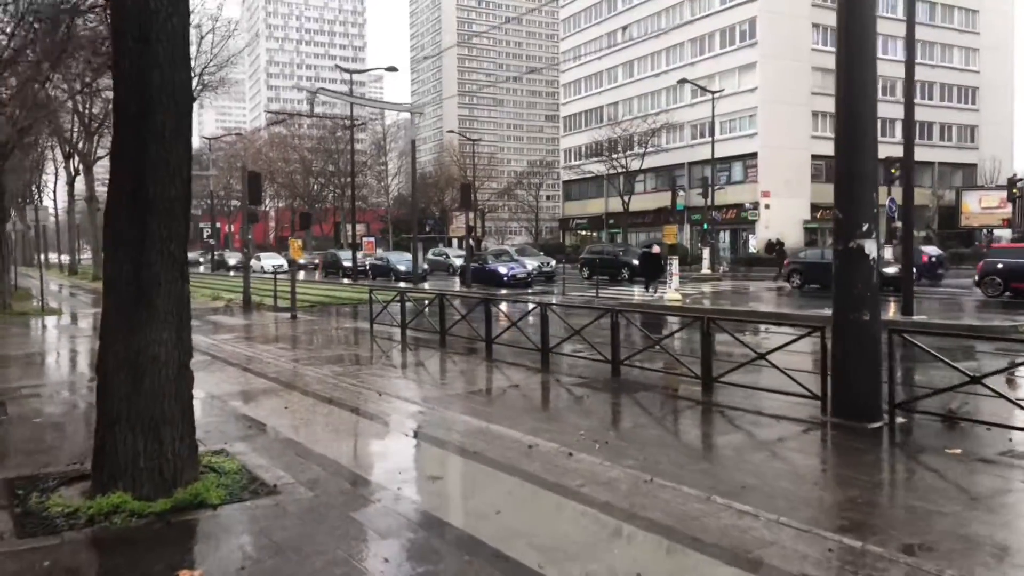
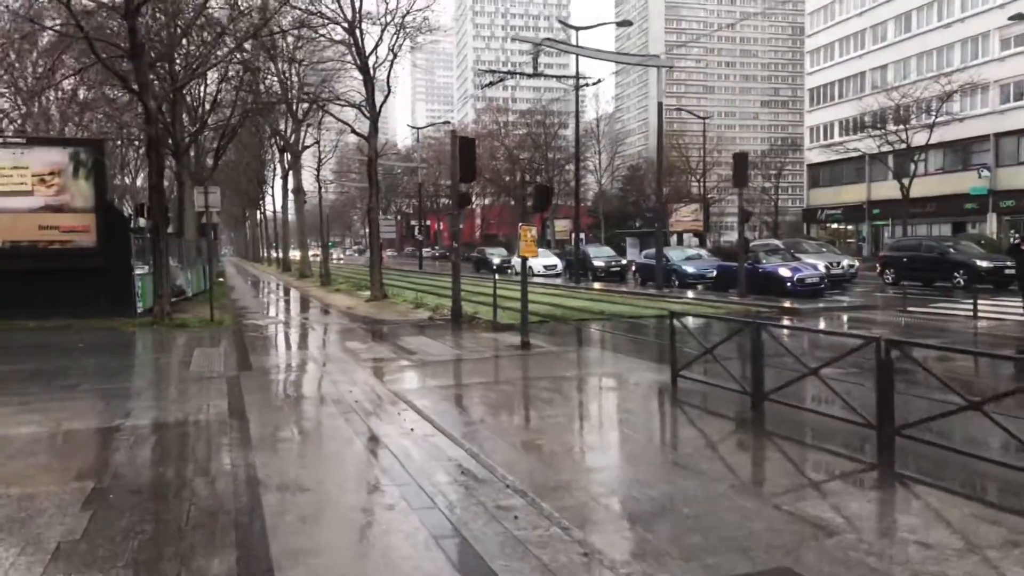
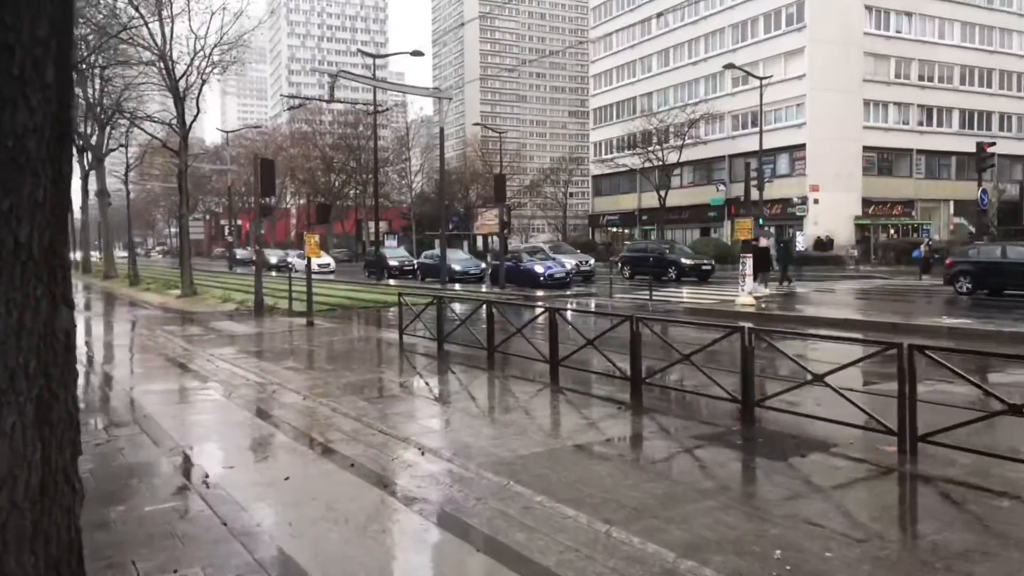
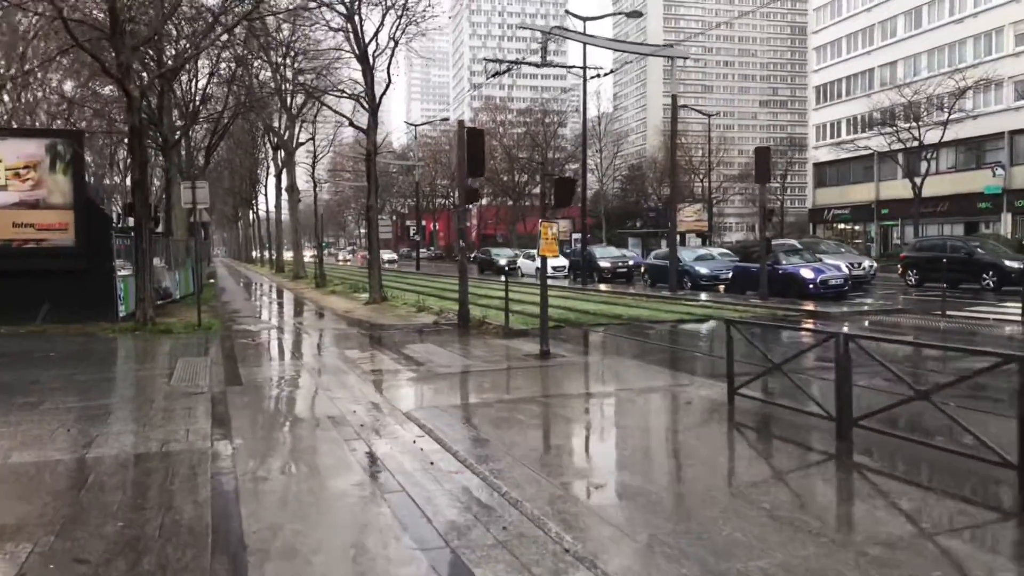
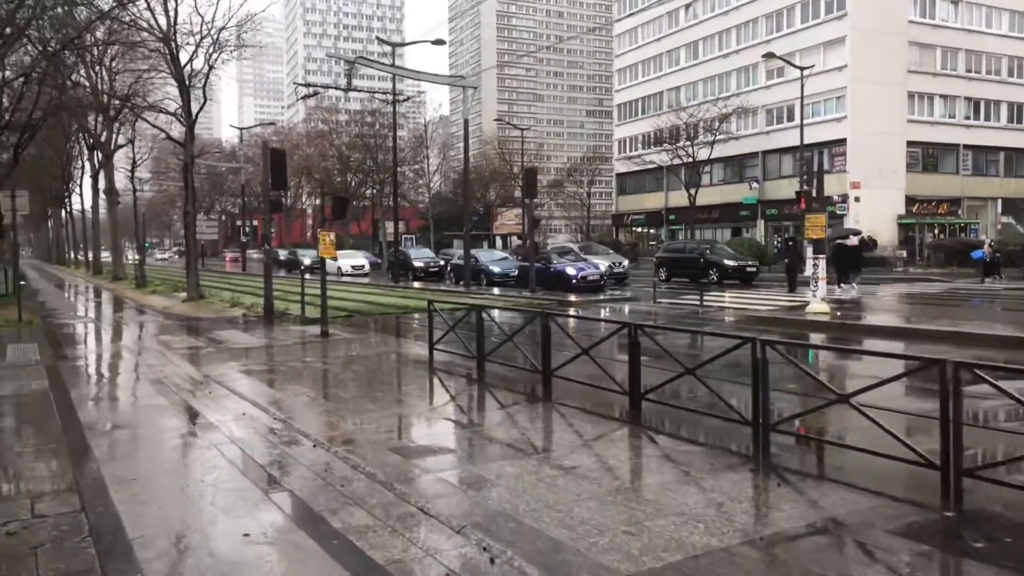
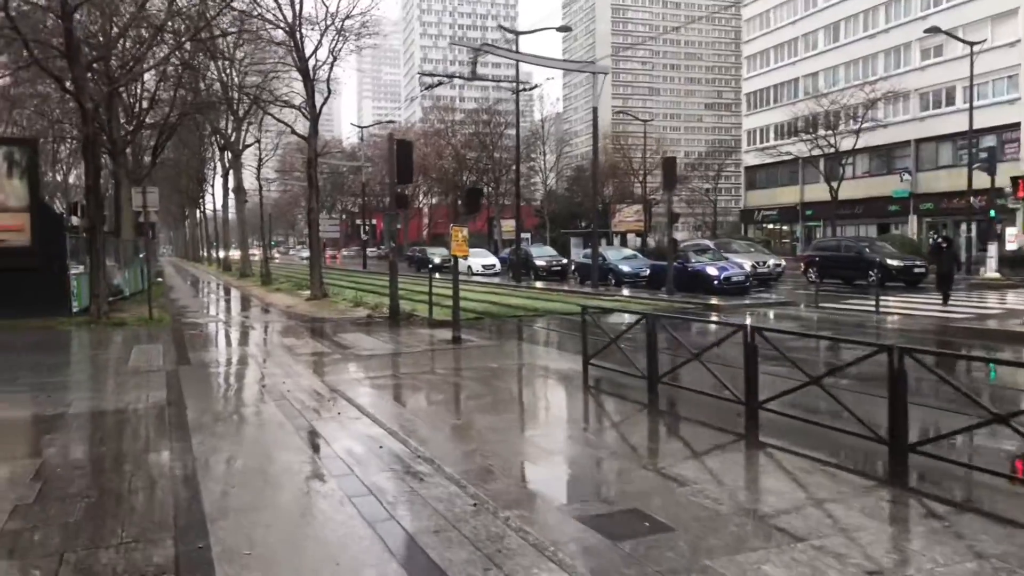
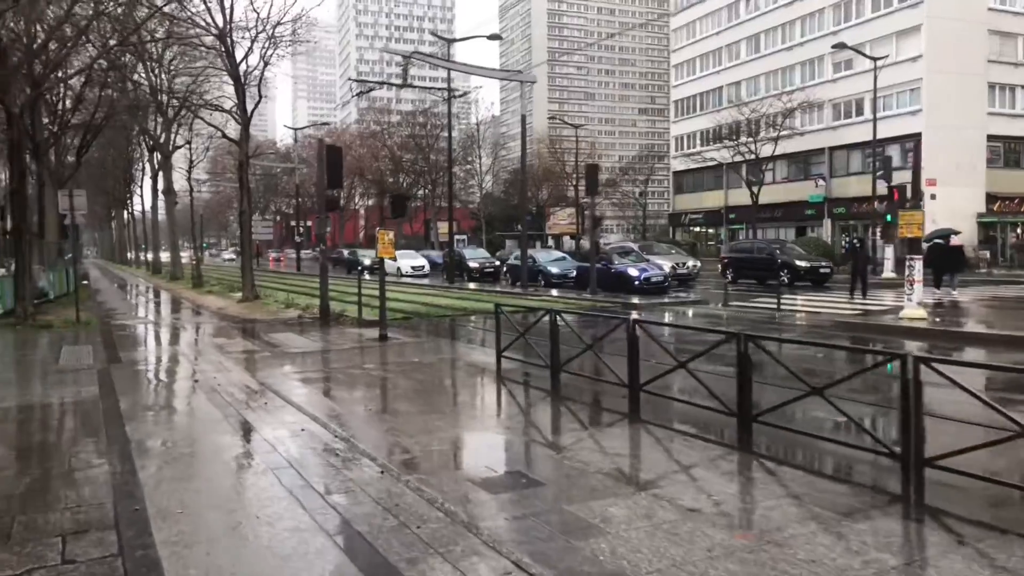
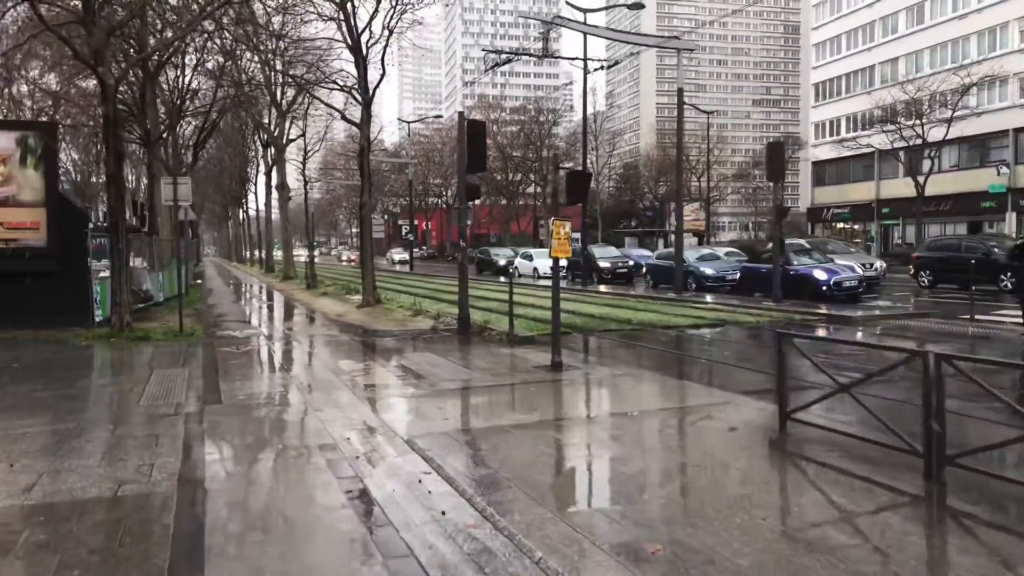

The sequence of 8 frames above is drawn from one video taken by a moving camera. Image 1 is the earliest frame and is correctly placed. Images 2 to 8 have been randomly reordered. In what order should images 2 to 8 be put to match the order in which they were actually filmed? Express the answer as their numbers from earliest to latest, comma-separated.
3, 5, 7, 6, 2, 4, 8
